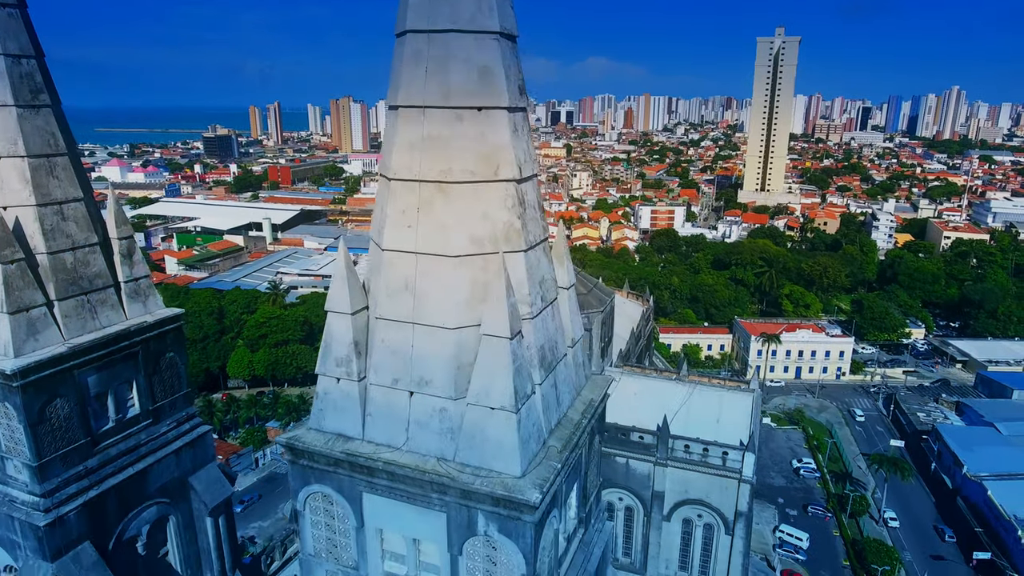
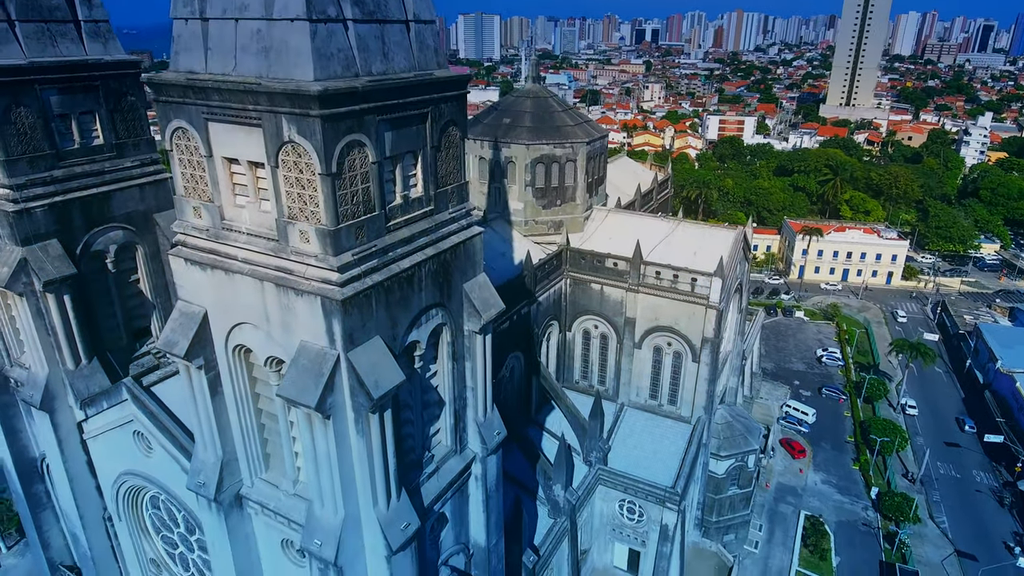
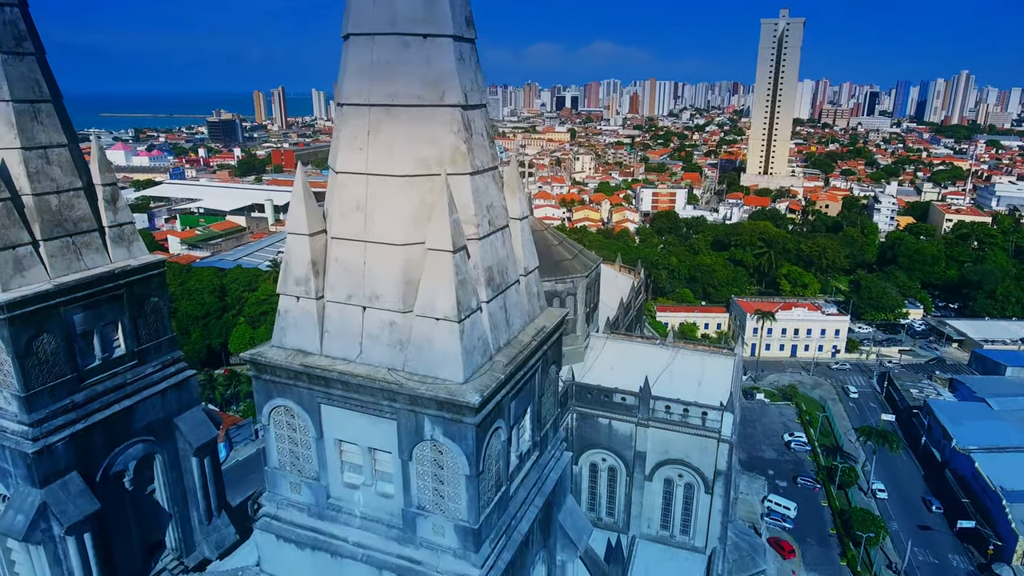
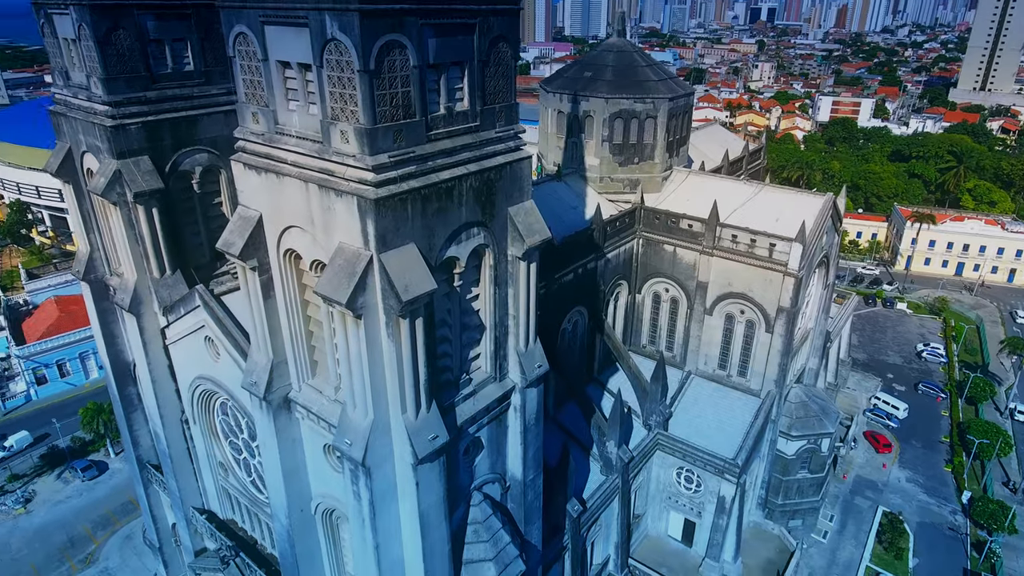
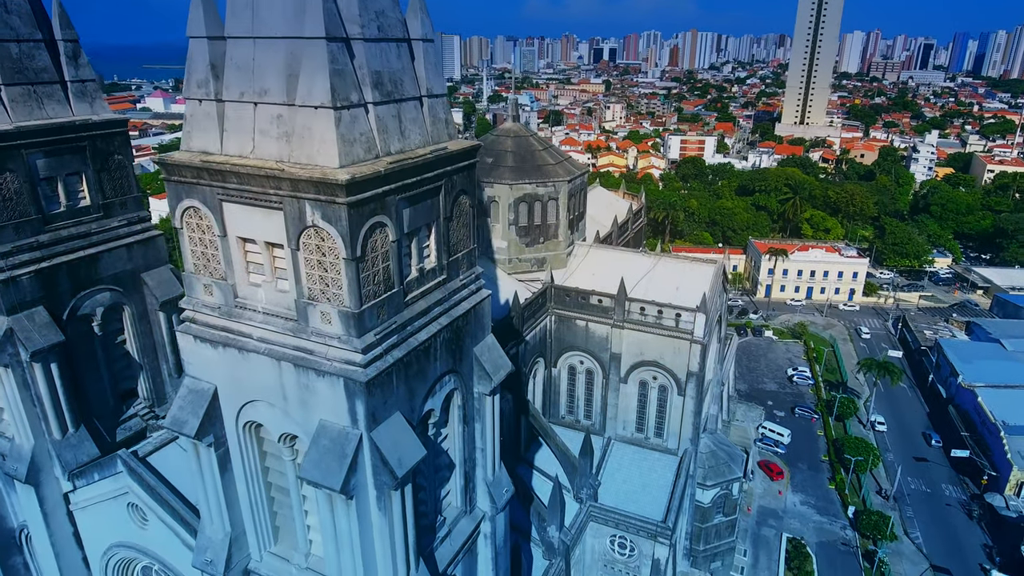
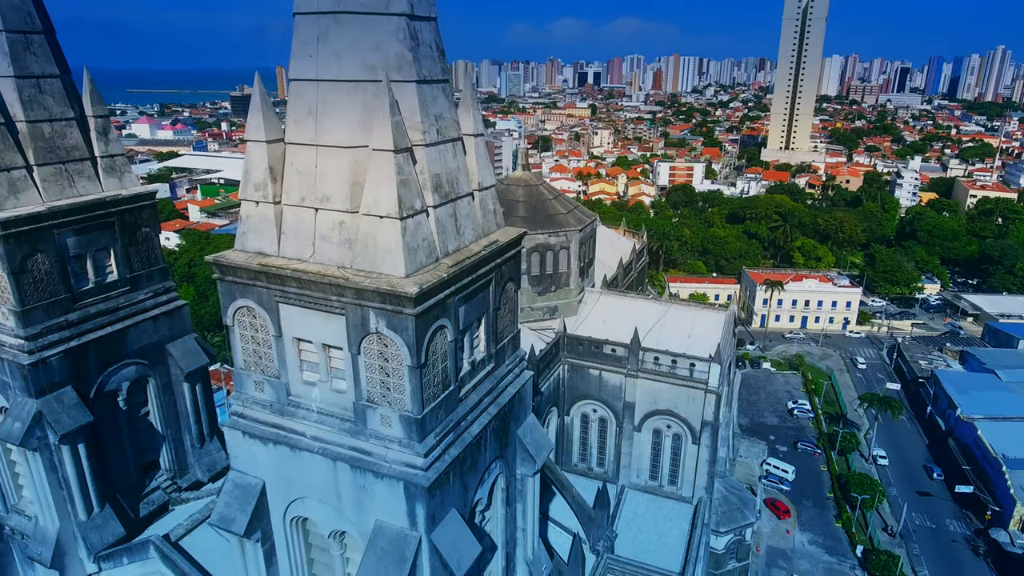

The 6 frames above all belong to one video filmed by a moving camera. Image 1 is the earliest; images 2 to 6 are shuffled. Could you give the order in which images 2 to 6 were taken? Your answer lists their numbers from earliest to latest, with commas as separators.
3, 6, 5, 2, 4
